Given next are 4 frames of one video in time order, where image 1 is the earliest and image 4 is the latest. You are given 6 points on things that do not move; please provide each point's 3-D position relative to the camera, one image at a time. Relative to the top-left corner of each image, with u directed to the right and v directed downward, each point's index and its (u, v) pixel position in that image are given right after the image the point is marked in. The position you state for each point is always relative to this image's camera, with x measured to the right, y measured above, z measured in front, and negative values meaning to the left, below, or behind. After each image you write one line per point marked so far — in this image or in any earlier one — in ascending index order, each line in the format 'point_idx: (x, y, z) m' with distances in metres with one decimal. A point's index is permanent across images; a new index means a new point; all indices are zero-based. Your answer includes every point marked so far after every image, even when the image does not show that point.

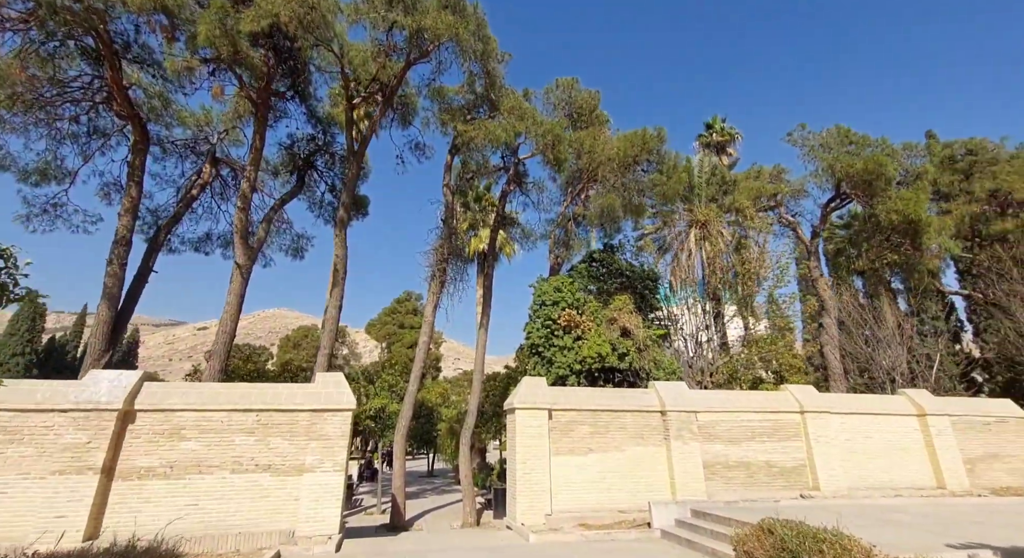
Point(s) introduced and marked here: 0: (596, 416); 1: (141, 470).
0: (+1.7, -2.9, +10.3) m
1: (-6.2, -3.2, +8.3) m
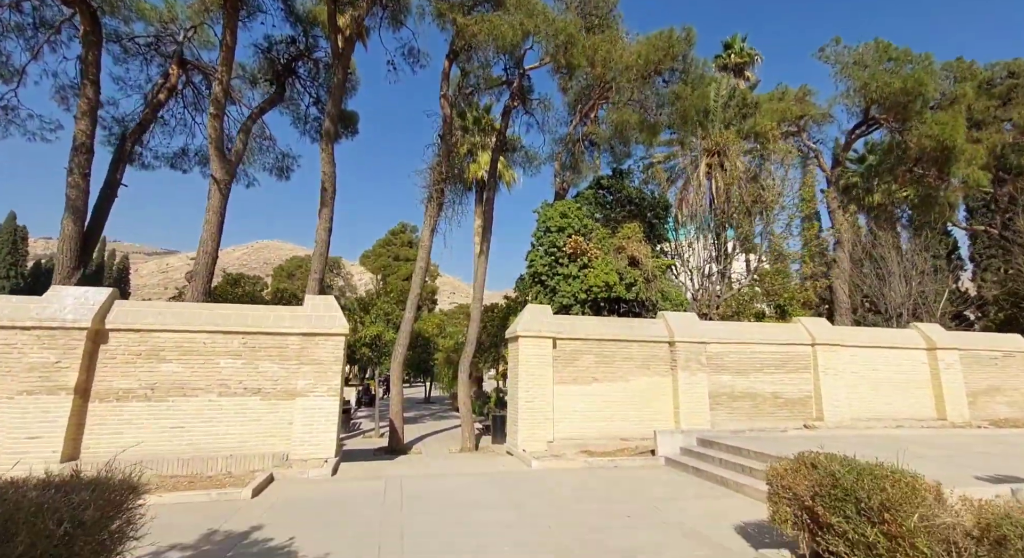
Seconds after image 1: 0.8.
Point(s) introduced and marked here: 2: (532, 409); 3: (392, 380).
0: (+1.8, -1.3, +9.8) m
1: (-6.1, -1.8, +7.8) m
2: (+0.4, -2.4, +9.2) m
3: (-3.0, -2.6, +12.5) m
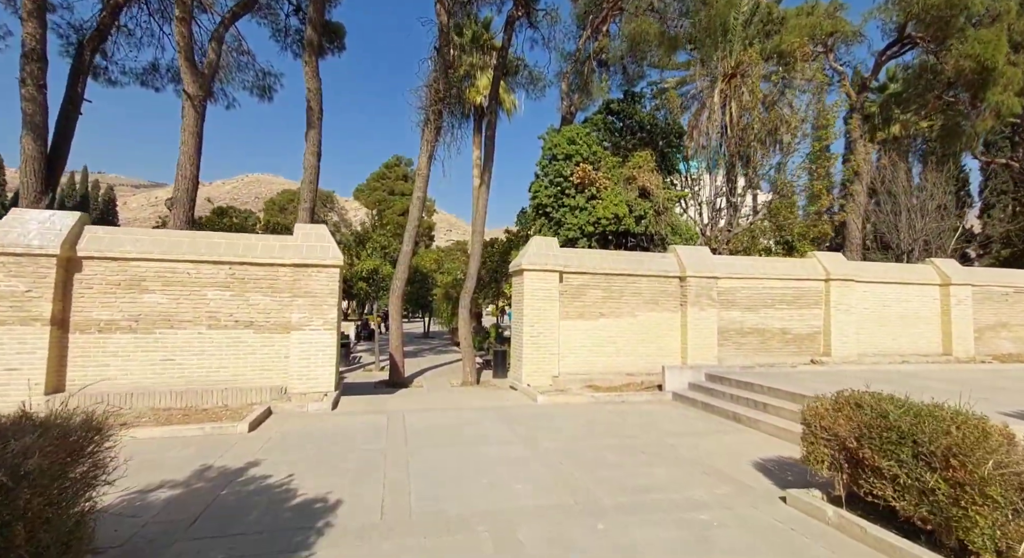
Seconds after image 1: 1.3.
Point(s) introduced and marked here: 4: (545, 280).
0: (+1.8, 0.0, +9.4) m
1: (-6.1, -0.6, +7.3) m
2: (+0.4, -1.2, +8.9) m
3: (-3.0, -0.9, +12.2) m
4: (+0.6, 0.0, +9.0) m
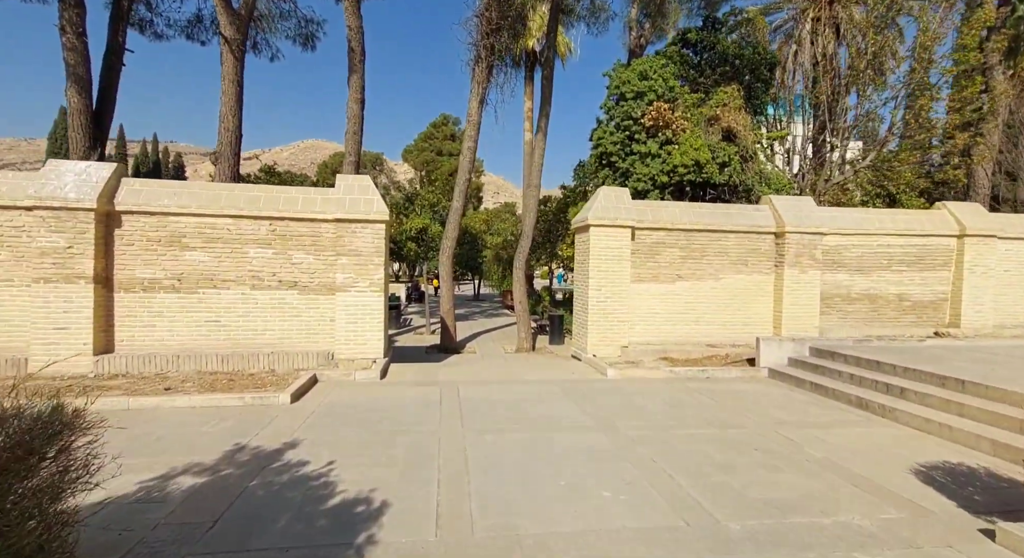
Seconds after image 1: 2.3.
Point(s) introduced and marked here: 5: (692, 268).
0: (+2.9, +0.7, +8.1) m
1: (-5.1, 0.0, +6.9) m
2: (+1.5, -0.5, +7.9) m
3: (-1.6, +0.1, +11.4) m
4: (+1.6, +0.7, +7.9) m
5: (+3.0, +0.2, +8.2) m
